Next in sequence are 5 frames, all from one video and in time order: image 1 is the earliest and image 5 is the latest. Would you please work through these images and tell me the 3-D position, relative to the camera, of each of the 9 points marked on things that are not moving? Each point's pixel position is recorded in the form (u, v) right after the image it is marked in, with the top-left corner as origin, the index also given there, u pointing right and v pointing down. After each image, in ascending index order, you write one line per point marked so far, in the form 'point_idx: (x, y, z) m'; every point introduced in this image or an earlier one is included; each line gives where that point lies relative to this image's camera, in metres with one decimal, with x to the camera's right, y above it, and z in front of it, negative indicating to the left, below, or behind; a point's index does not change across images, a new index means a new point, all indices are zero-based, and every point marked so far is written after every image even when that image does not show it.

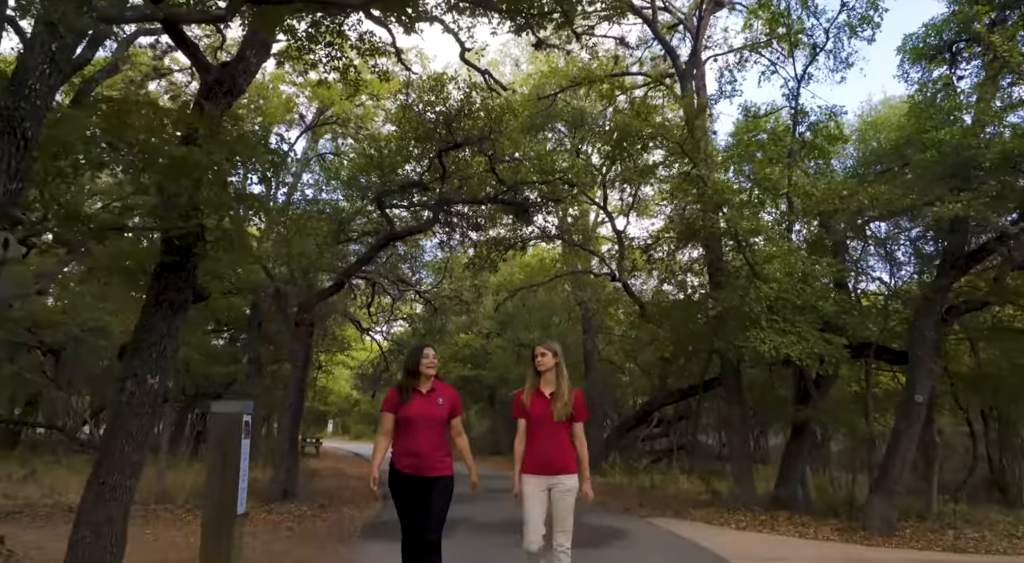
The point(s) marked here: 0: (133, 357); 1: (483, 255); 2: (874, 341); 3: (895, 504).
0: (-3.0, -0.6, +4.7) m
1: (-0.7, +0.7, +14.8) m
2: (+7.0, -1.2, +11.8) m
3: (+6.5, -3.8, +10.2) m
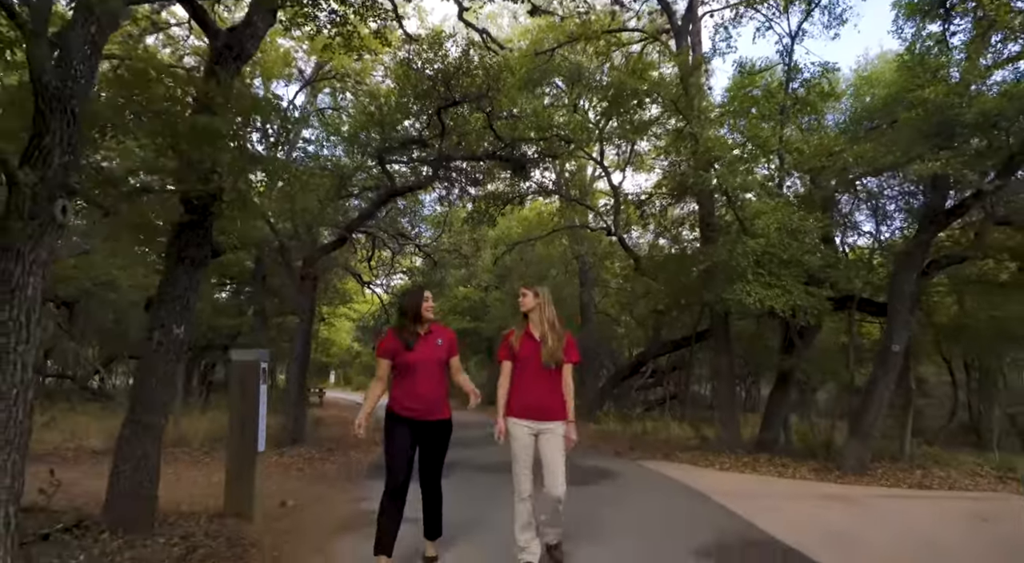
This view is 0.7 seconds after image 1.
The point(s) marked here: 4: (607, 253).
0: (-3.0, -0.2, +5.1) m
1: (-0.7, +1.9, +15.0) m
2: (+7.0, -0.3, +12.2) m
3: (+6.5, -3.0, +10.9) m
4: (+3.0, +0.9, +18.7) m
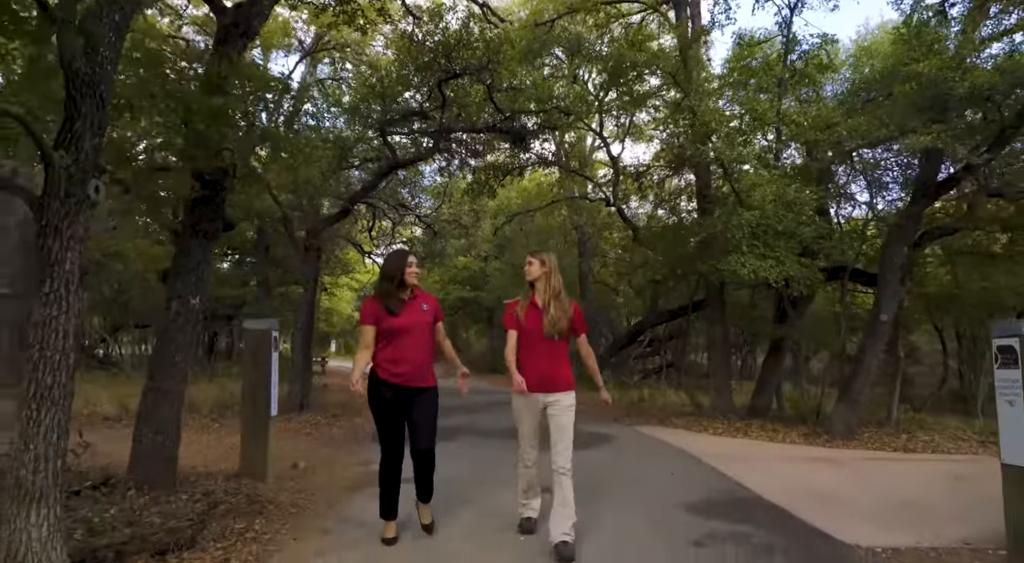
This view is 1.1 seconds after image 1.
0: (-3.0, 0.0, +5.3) m
1: (-0.7, +2.6, +15.1) m
2: (+7.0, +0.3, +12.5) m
3: (+6.5, -2.4, +11.2) m
4: (+3.0, +1.8, +18.9) m
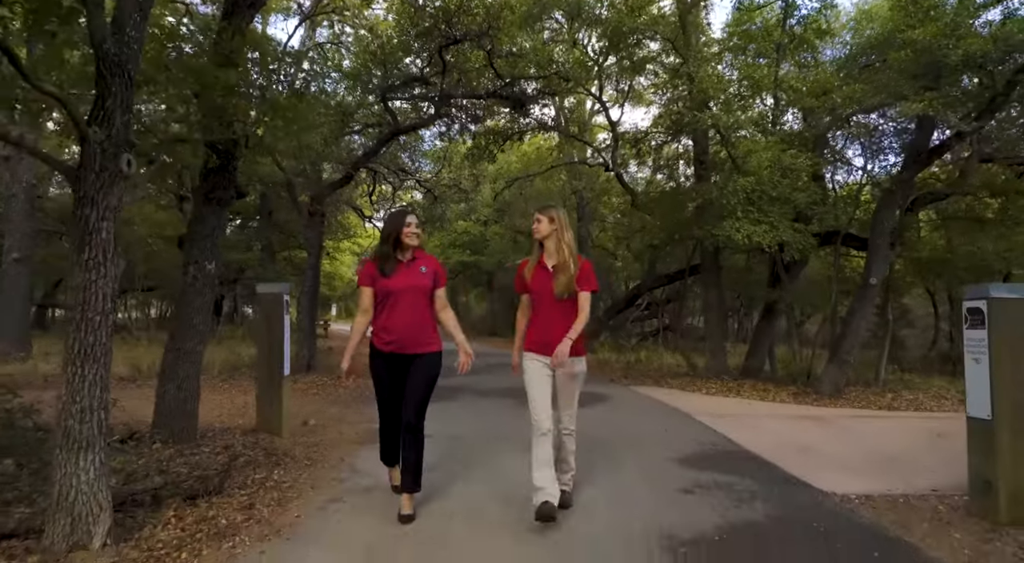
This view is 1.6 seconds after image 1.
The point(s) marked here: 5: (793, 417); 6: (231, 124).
0: (-3.0, +0.3, +5.5) m
1: (-0.8, +3.5, +15.2) m
2: (+7.0, +1.1, +12.7) m
3: (+6.5, -1.7, +11.6) m
4: (+2.9, +2.9, +19.0) m
5: (+4.2, -2.0, +9.0) m
6: (-2.4, +1.3, +5.0) m
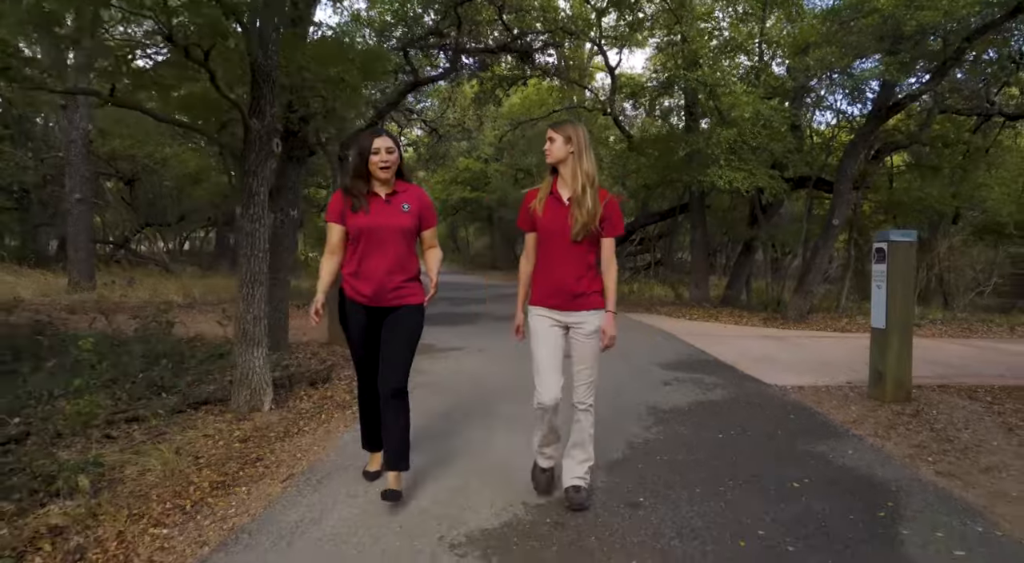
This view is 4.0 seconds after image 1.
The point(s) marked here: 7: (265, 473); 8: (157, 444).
0: (-2.7, +1.0, +6.9) m
1: (-0.6, +5.2, +16.2) m
2: (+7.1, +2.5, +14.1) m
3: (+6.6, -0.4, +13.3) m
4: (+3.0, +5.1, +20.0) m
5: (+4.4, -1.0, +10.7) m
6: (-2.1, +1.9, +6.3) m
7: (-1.5, -1.2, +3.7) m
8: (-2.3, -1.1, +3.9) m
